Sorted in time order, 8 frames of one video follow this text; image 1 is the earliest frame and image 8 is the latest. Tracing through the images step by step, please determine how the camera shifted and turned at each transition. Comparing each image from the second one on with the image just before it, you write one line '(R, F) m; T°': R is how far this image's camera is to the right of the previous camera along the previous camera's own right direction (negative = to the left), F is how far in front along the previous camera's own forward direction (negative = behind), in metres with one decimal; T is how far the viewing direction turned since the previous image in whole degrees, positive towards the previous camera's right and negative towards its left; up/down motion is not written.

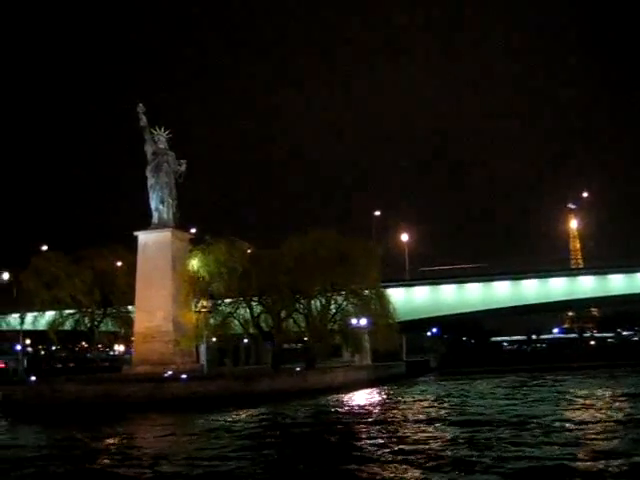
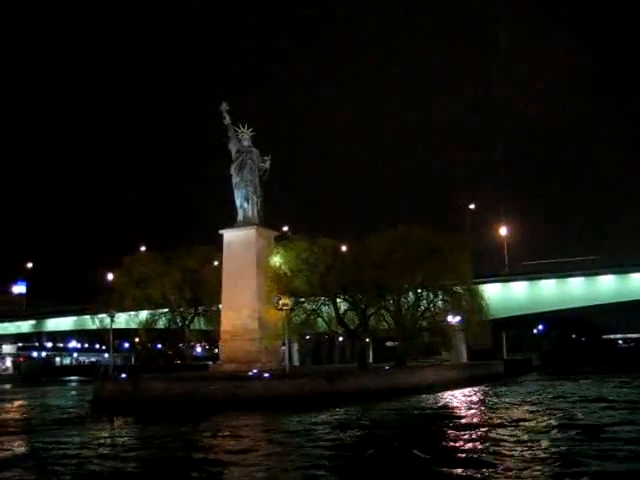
(+1.1, +1.3) m; -8°
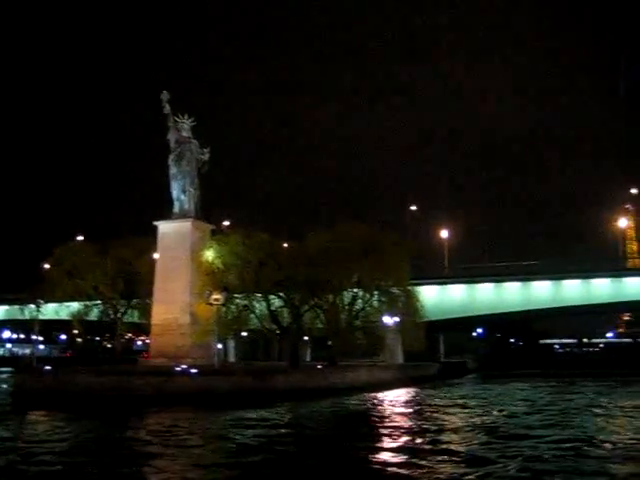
(+0.7, +0.5) m; +4°
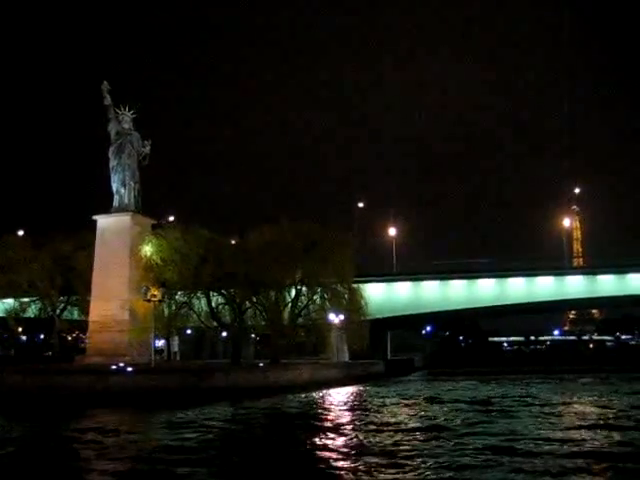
(+0.6, +0.6) m; +3°
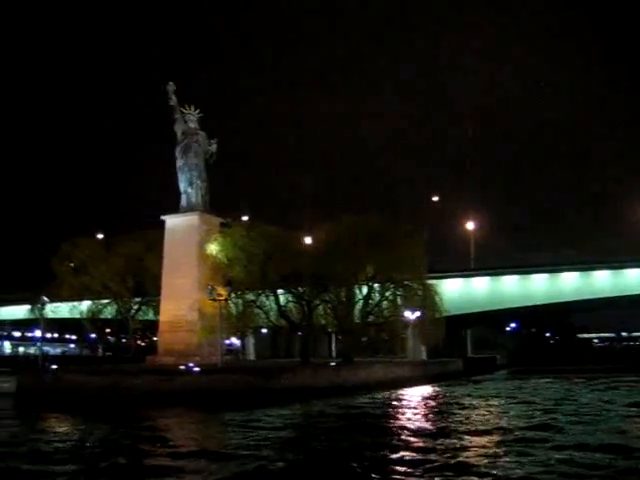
(+0.7, +1.2) m; -6°
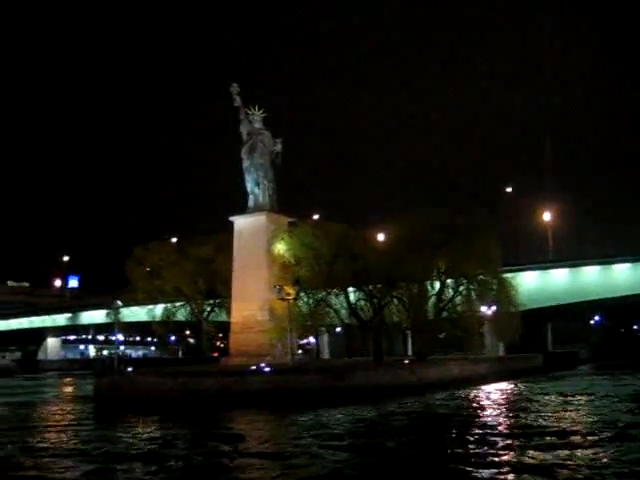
(+0.4, +0.6) m; -6°
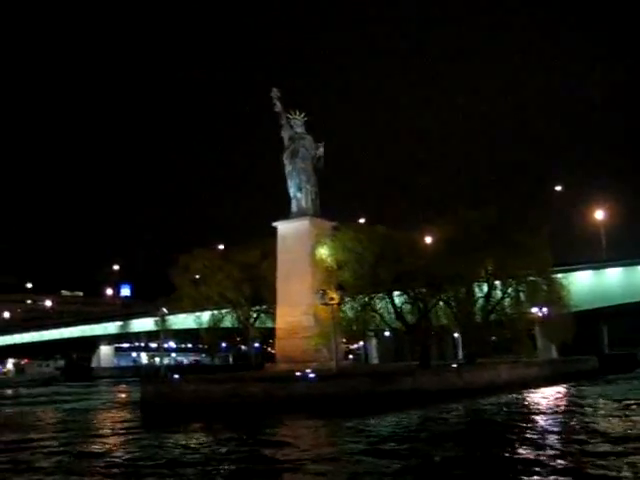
(+0.3, +0.4) m; -4°
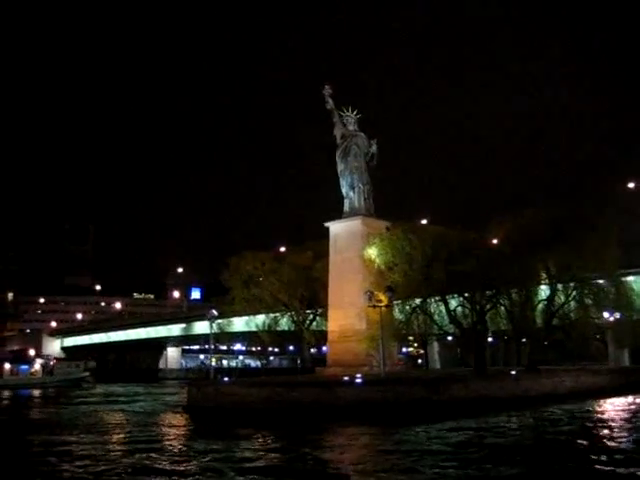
(+1.2, +1.3) m; -6°
